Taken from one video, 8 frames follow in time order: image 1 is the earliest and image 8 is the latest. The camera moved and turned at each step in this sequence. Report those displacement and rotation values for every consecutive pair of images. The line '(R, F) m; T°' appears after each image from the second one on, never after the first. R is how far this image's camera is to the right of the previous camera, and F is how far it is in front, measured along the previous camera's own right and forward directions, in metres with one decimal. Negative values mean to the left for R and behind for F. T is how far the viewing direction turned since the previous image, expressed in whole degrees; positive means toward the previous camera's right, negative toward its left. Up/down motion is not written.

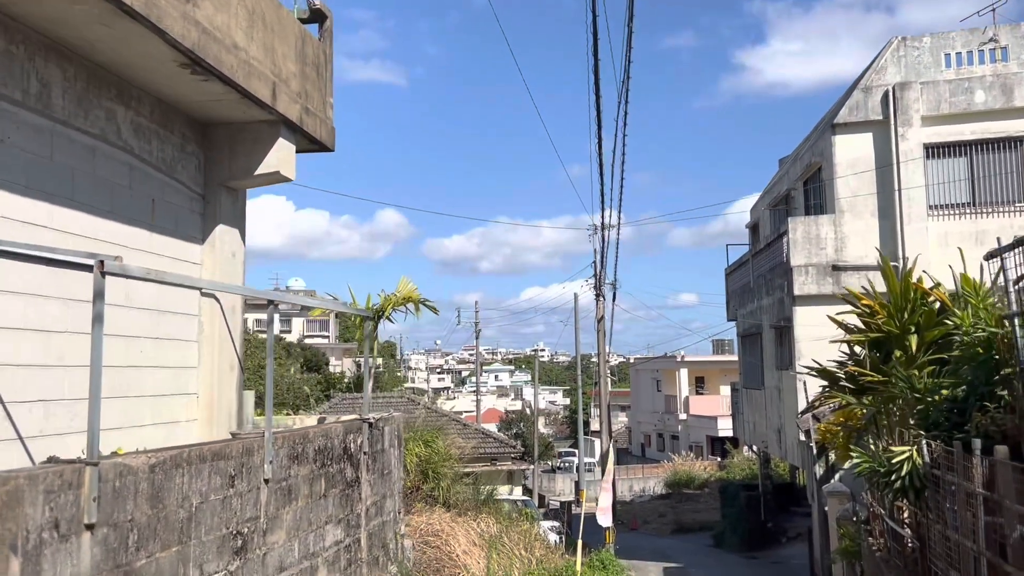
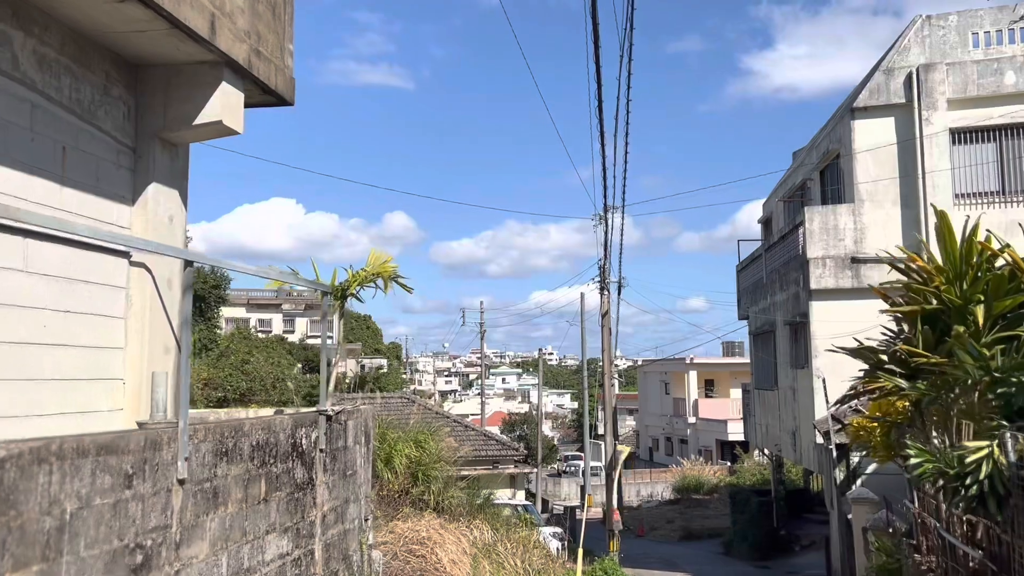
(+0.2, +0.8) m; -1°
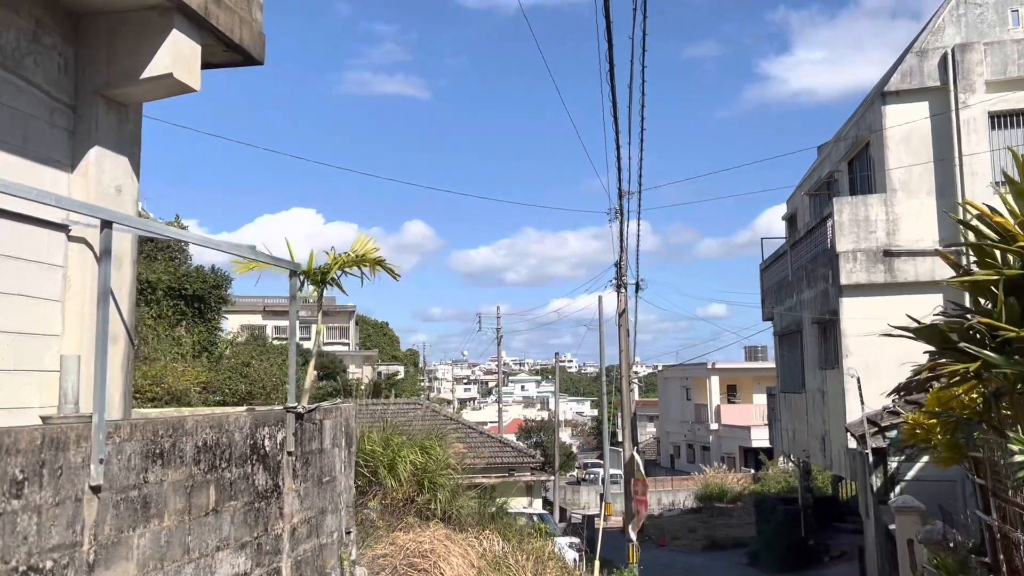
(+0.1, +0.7) m; -1°
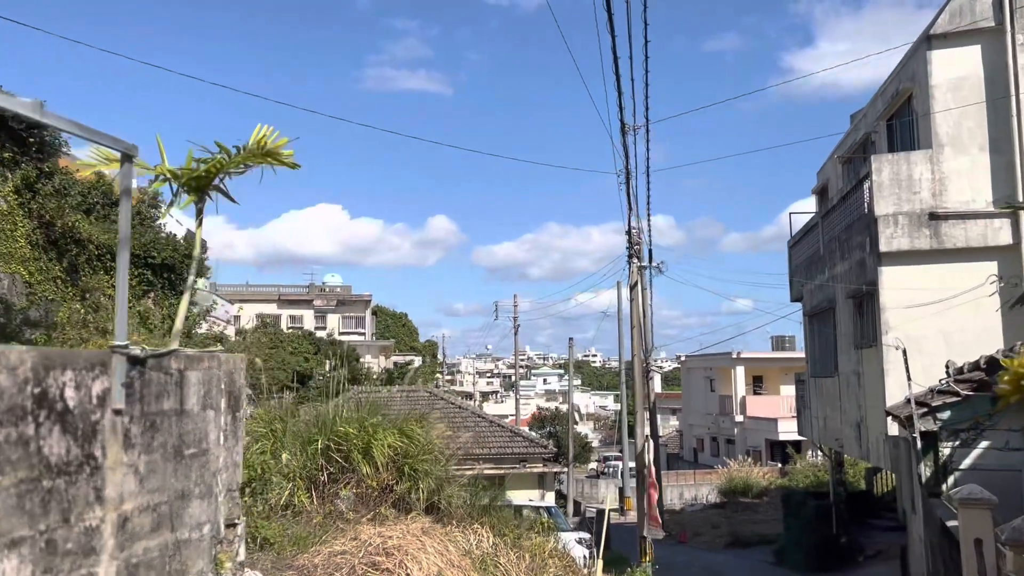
(+0.4, +1.3) m; -2°
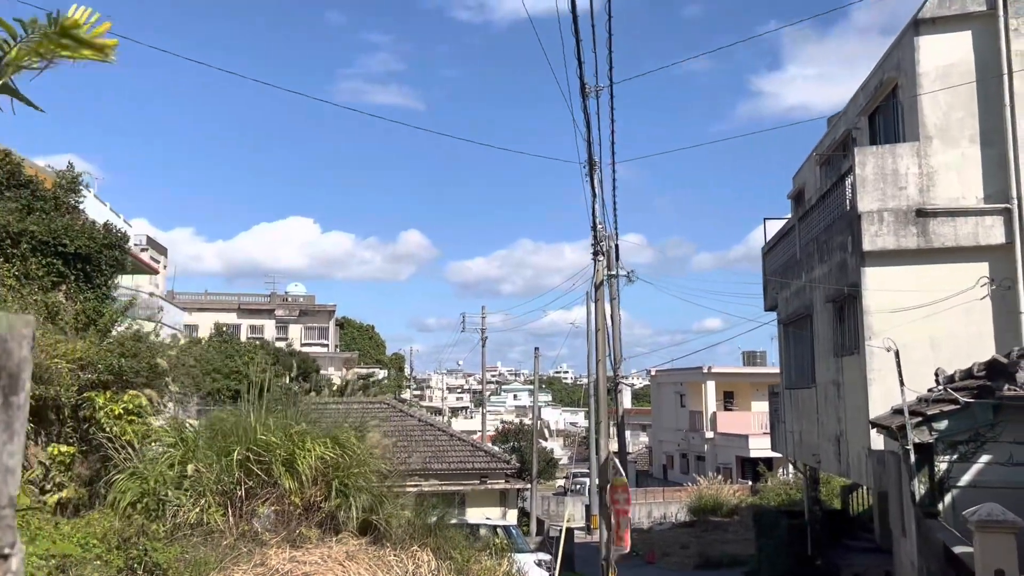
(+0.3, +1.1) m; +2°
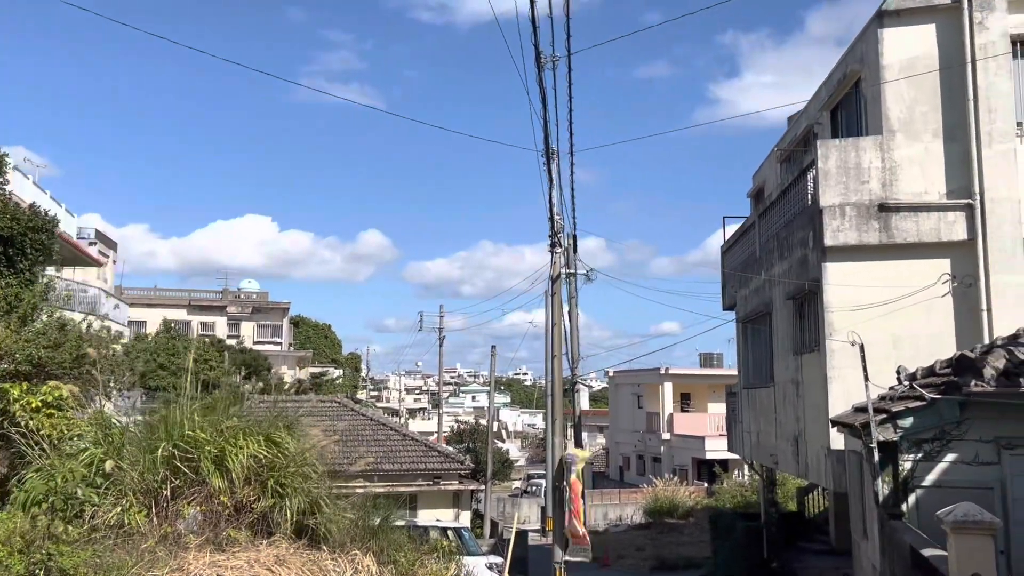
(+0.1, +0.5) m; +3°
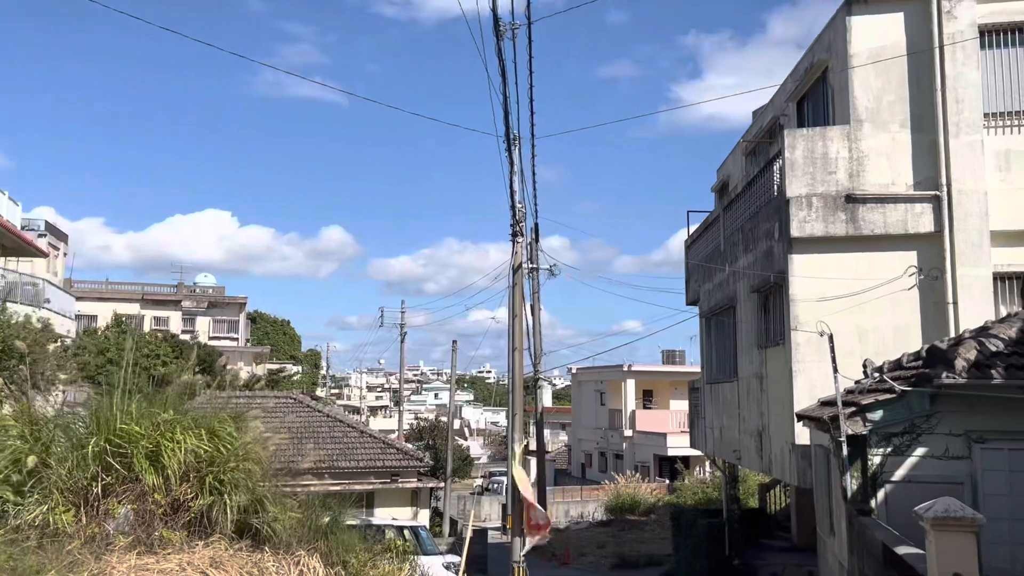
(+0.1, +0.4) m; +3°
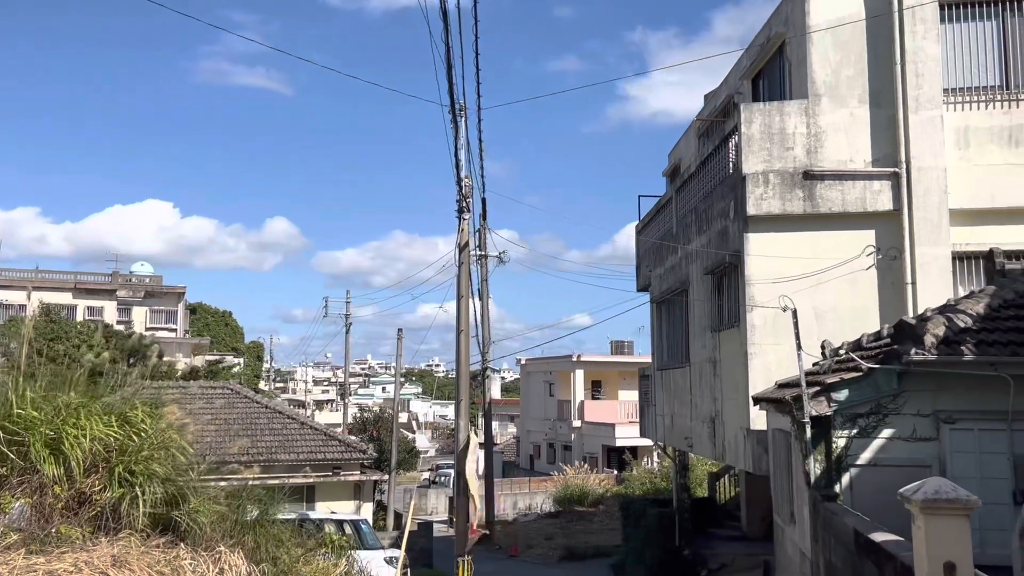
(0.0, +0.6) m; +4°
